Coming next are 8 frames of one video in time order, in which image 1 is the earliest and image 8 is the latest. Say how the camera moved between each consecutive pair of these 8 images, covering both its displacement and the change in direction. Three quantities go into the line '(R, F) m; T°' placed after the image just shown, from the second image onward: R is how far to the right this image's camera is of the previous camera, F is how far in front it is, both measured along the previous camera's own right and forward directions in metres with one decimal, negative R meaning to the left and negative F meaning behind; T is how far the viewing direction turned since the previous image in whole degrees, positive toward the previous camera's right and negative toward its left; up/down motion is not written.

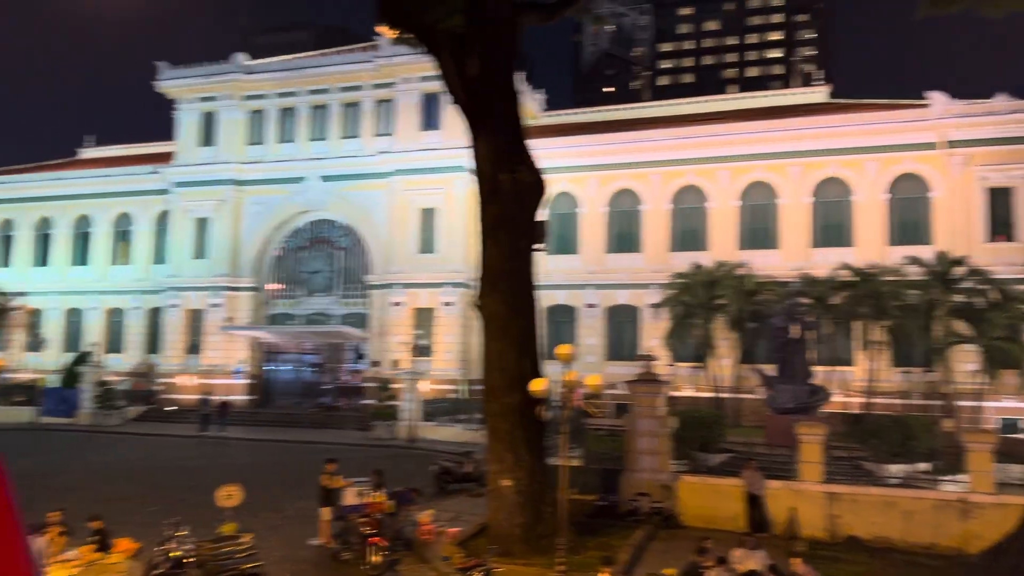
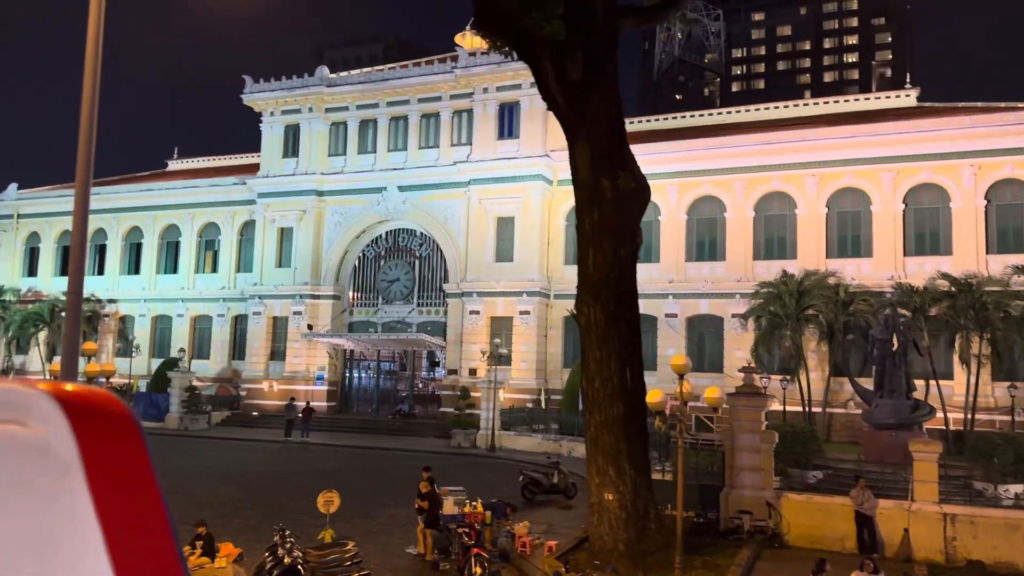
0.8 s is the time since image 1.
(-0.5, +0.2) m; -5°
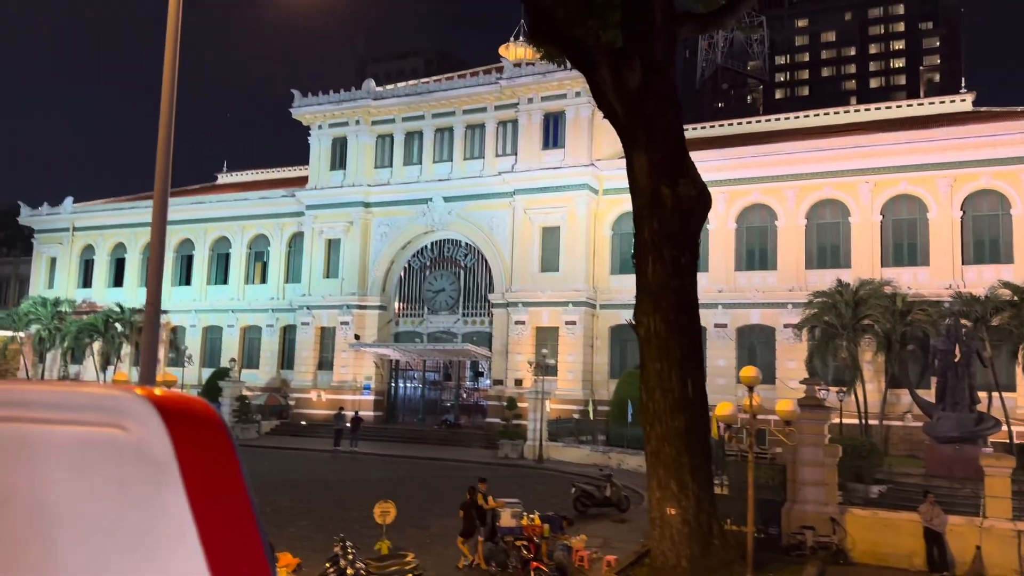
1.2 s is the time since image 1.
(-0.3, +0.1) m; -3°
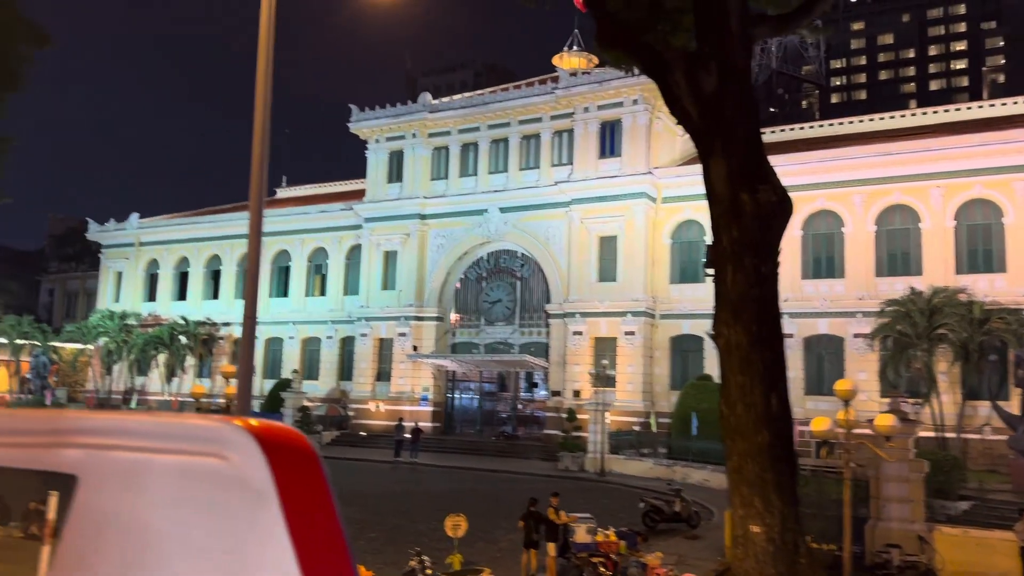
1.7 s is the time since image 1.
(-0.4, +0.2) m; -3°
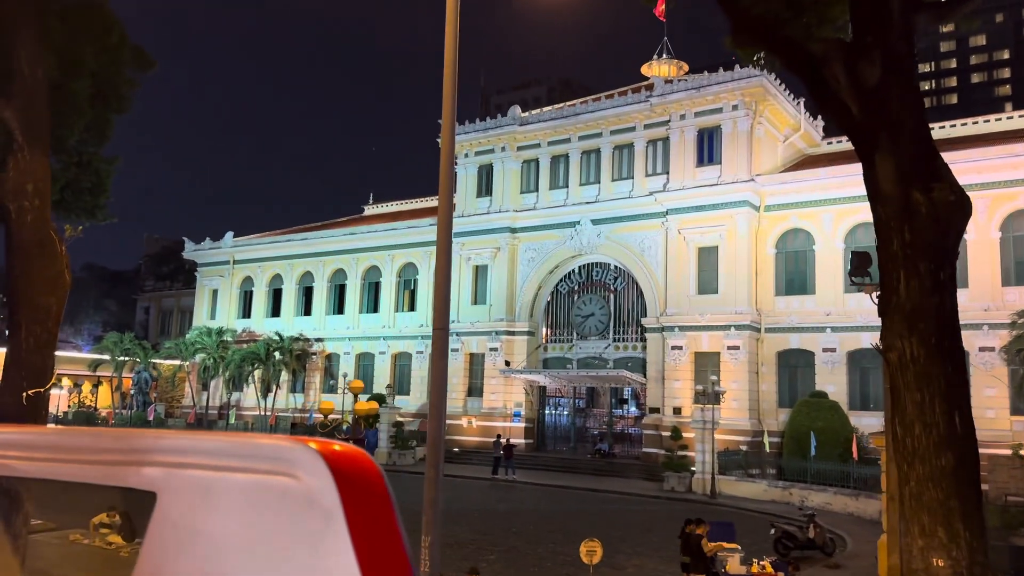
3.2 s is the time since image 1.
(-1.0, +0.6) m; -5°
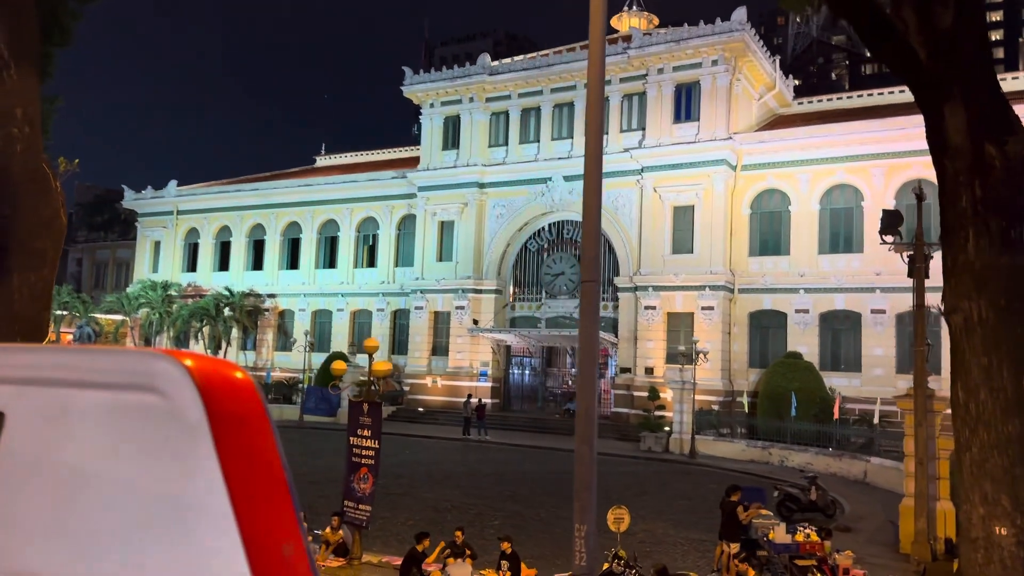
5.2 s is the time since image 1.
(-1.3, +0.9) m; +5°
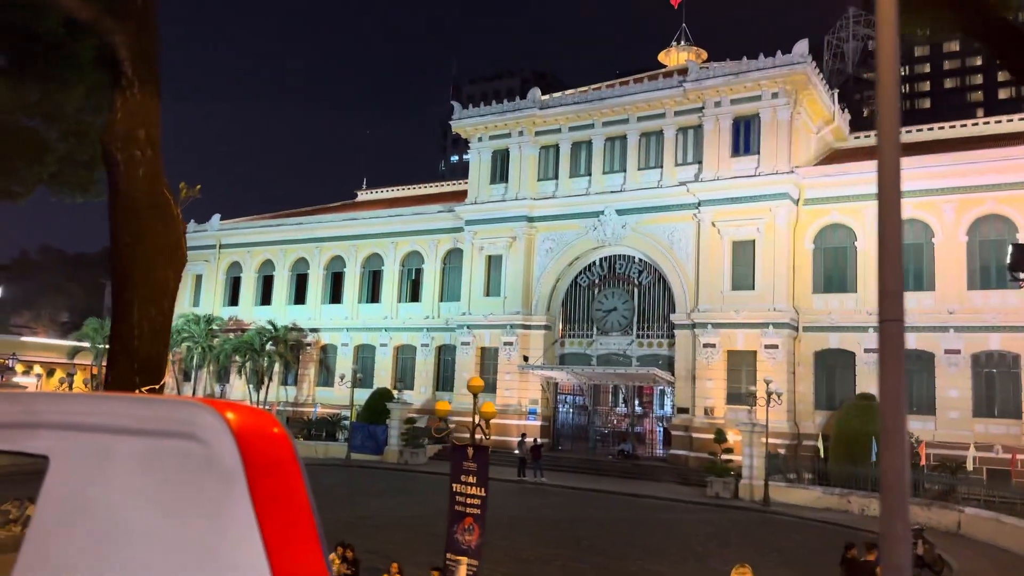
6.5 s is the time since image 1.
(-1.2, +0.7) m; -1°
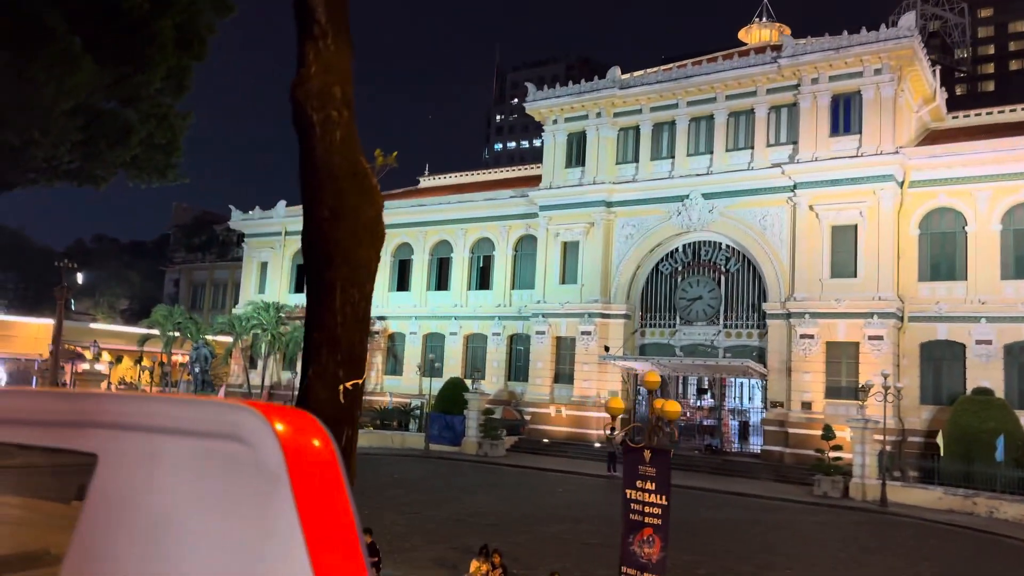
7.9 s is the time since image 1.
(-1.7, +1.0) m; -3°
